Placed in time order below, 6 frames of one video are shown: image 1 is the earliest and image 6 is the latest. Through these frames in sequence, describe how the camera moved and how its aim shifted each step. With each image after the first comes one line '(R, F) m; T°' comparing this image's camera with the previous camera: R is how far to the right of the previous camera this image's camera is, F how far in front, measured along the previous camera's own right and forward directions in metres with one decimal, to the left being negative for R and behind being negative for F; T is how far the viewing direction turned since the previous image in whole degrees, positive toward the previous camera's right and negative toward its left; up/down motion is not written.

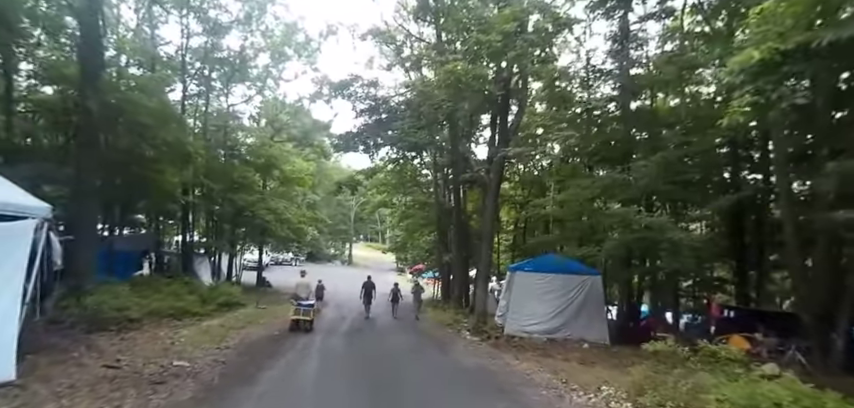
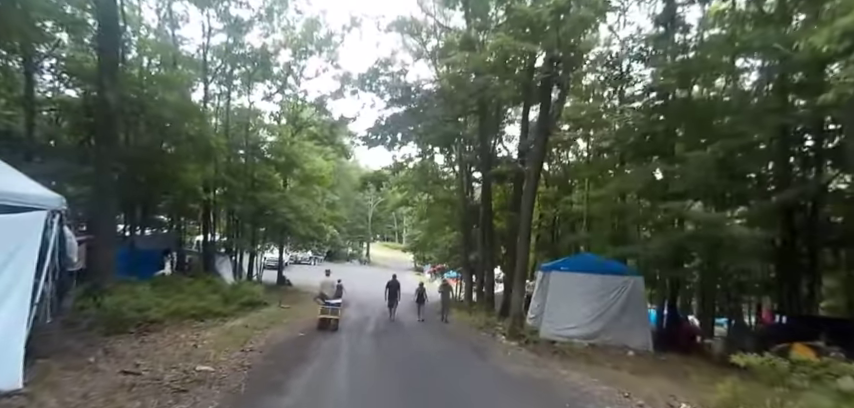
(-0.4, +0.7) m; -2°
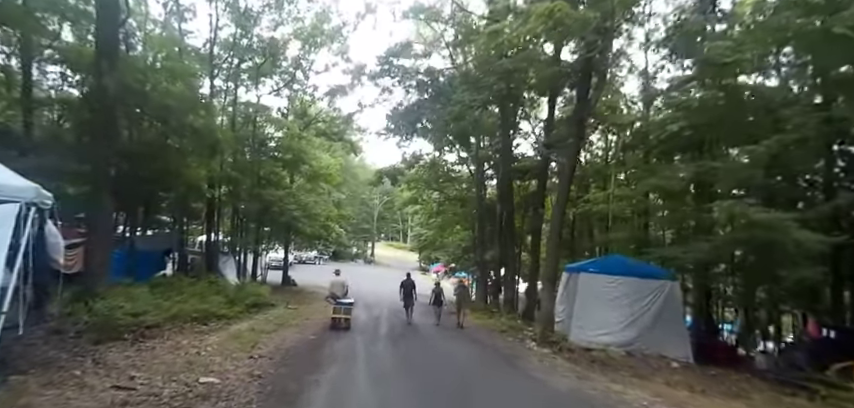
(-0.4, +1.0) m; 0°
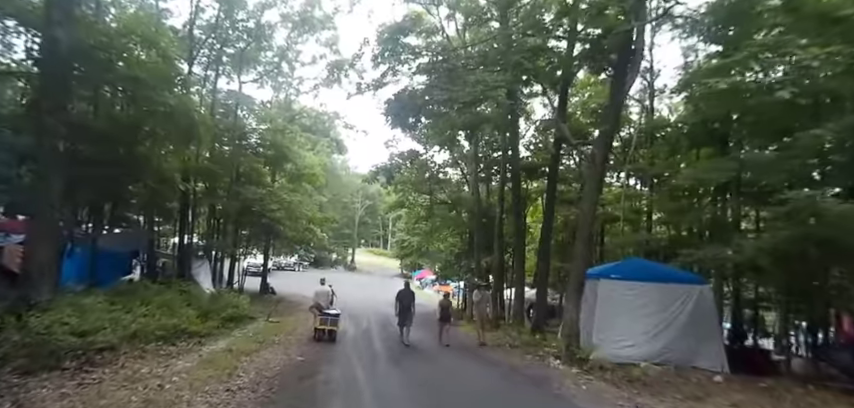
(-0.6, +1.7) m; +2°
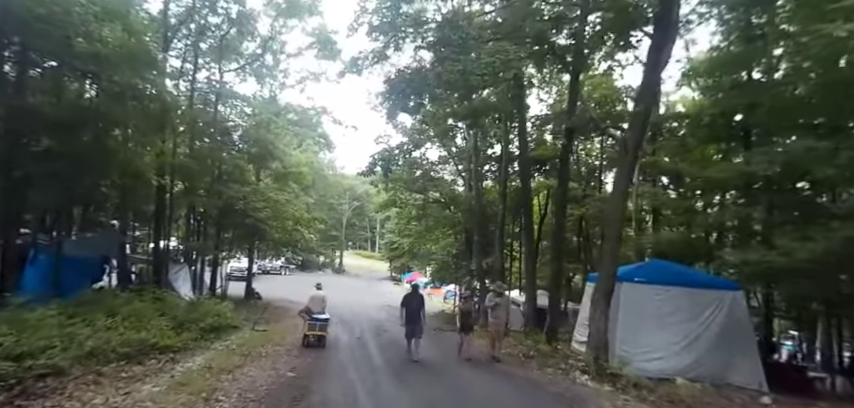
(-0.4, +1.3) m; +1°
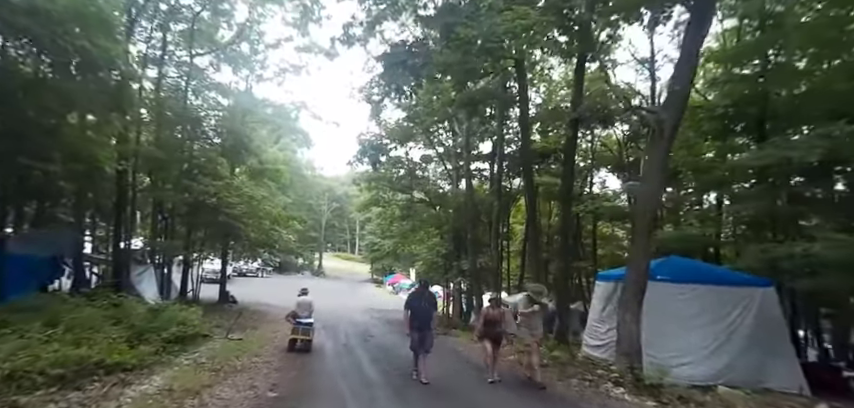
(-0.4, +1.4) m; +2°
